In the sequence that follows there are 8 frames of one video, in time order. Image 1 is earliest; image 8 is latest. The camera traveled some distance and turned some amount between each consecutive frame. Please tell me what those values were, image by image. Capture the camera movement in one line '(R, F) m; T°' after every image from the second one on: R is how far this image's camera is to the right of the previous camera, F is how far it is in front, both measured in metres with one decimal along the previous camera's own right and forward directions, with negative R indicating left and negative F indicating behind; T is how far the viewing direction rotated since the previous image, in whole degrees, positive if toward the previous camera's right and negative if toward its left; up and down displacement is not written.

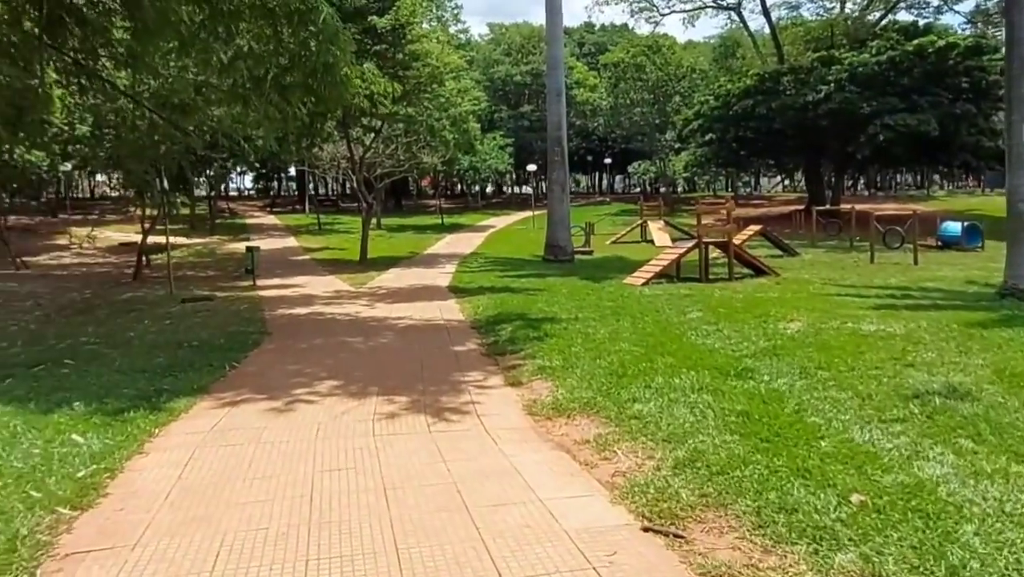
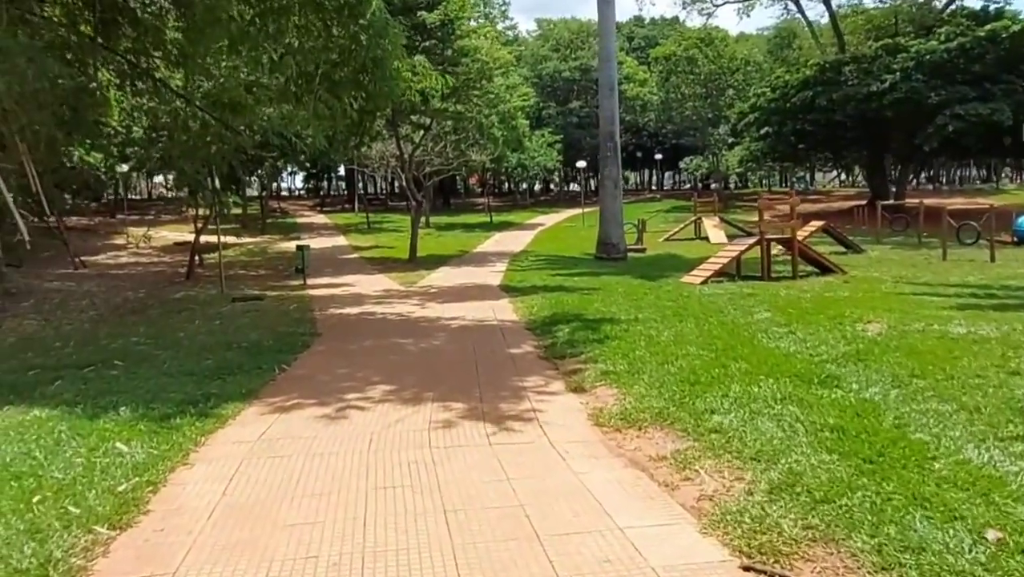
(-0.2, +0.5) m; -4°
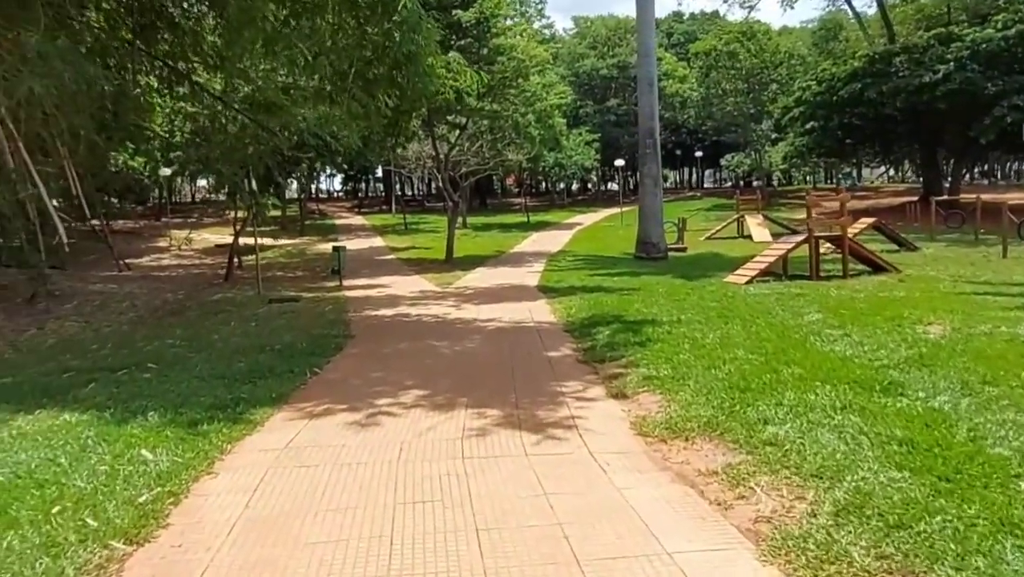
(0.0, +0.3) m; -3°
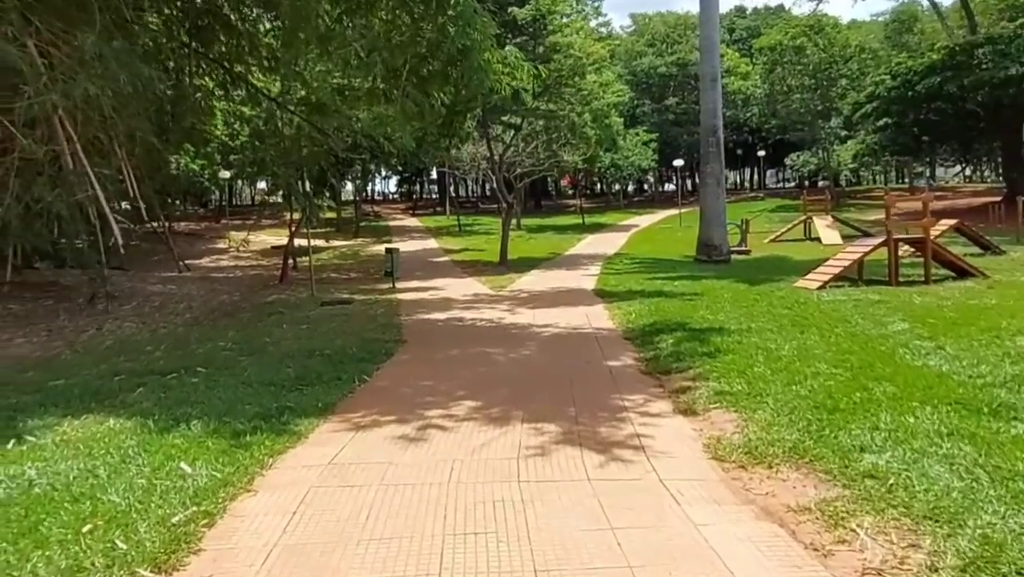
(-0.1, +0.4) m; -4°
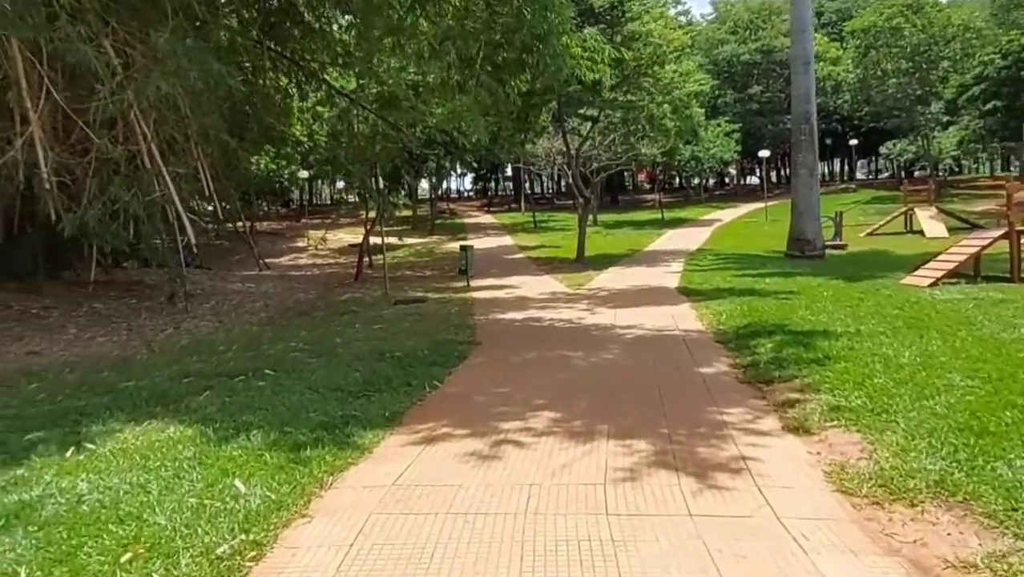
(-0.1, +0.6) m; -6°
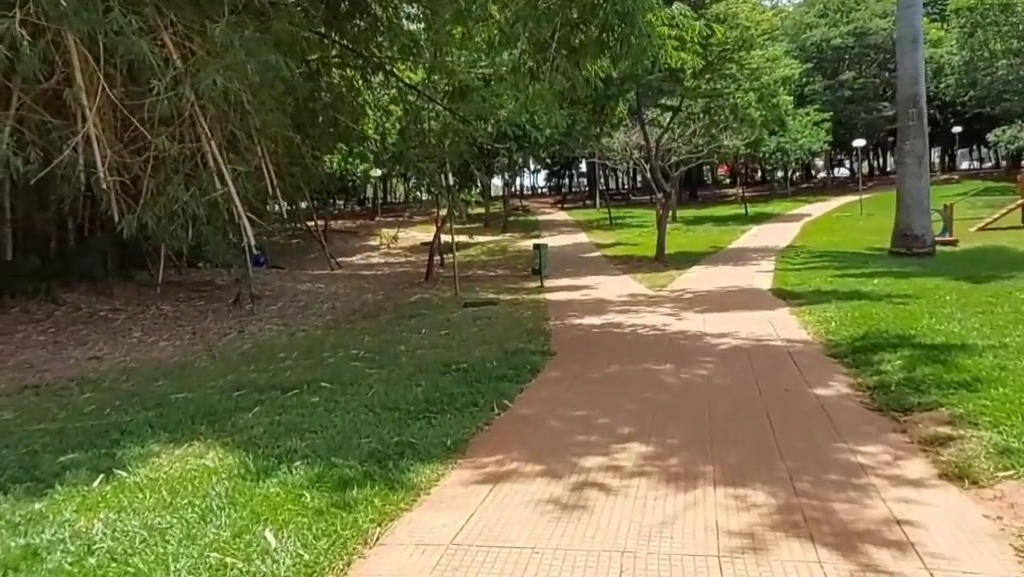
(-0.1, +0.9) m; -6°
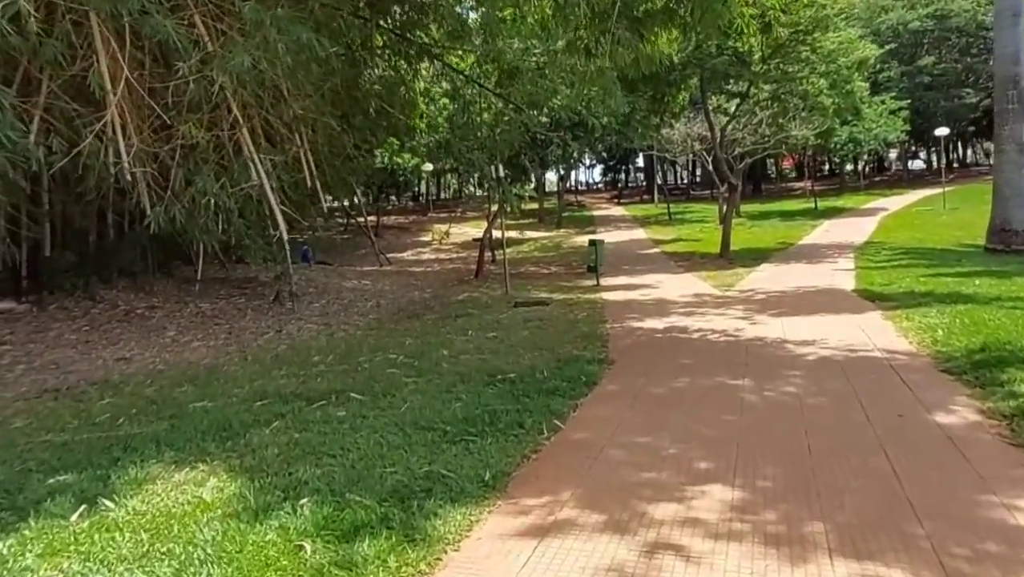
(0.0, +0.9) m; -4°
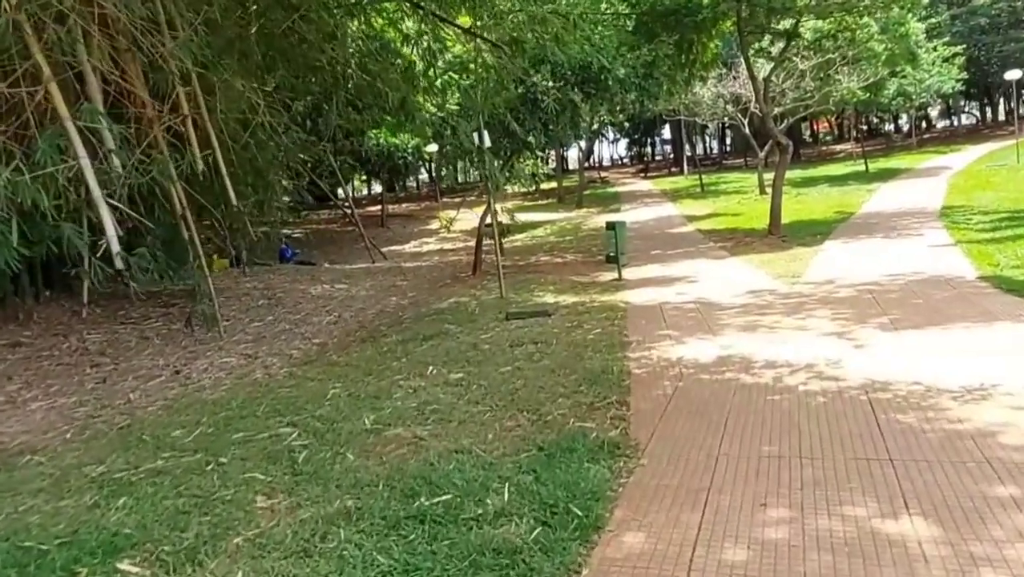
(+0.6, +3.2) m; -3°
